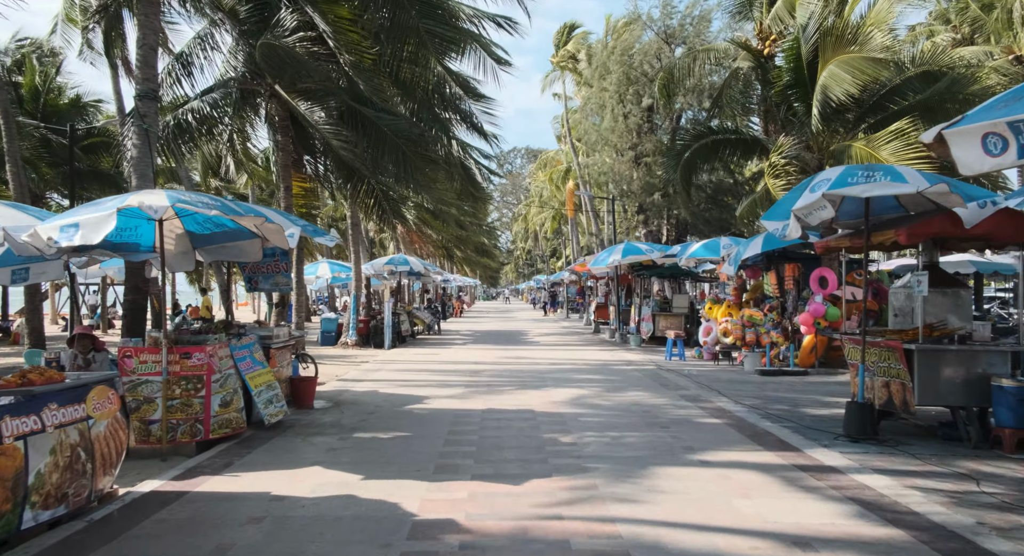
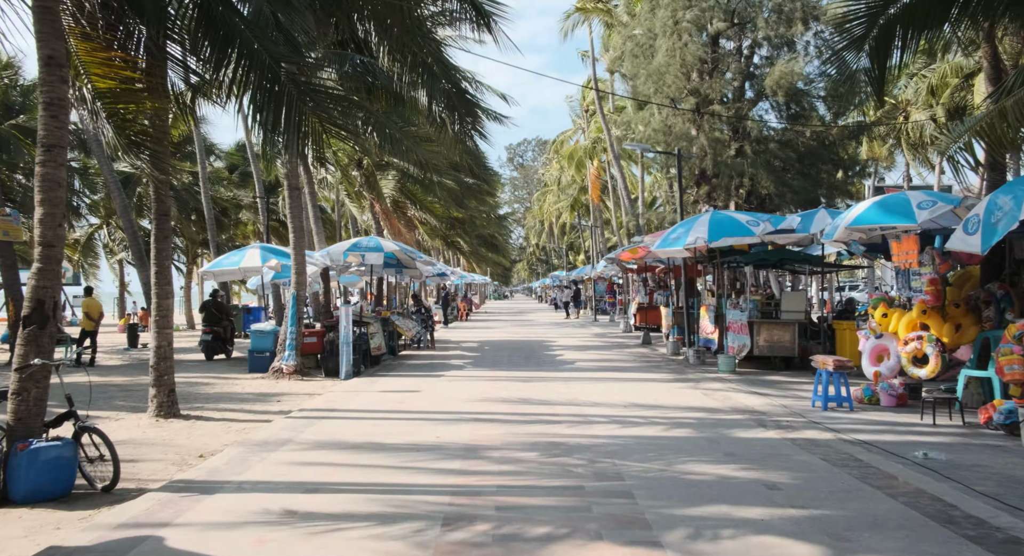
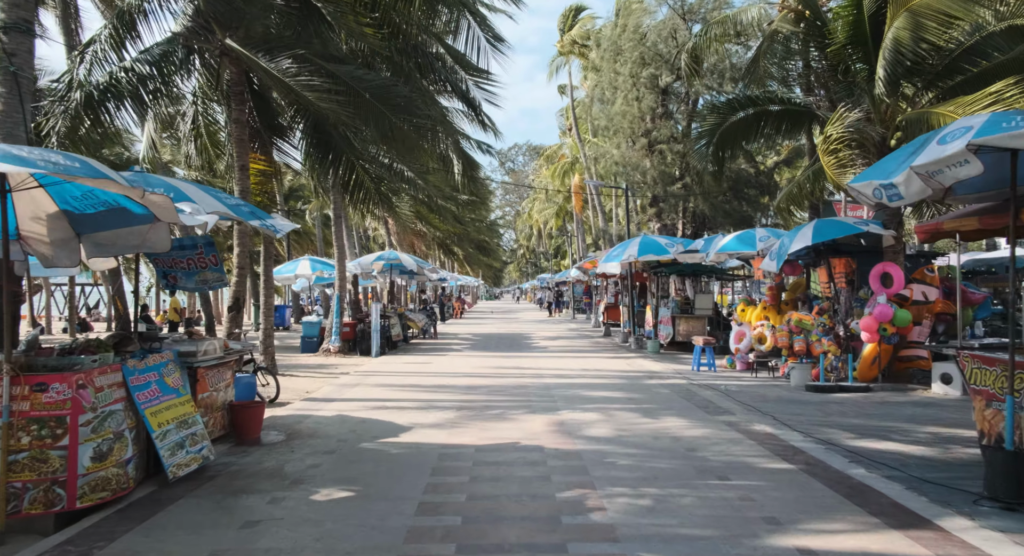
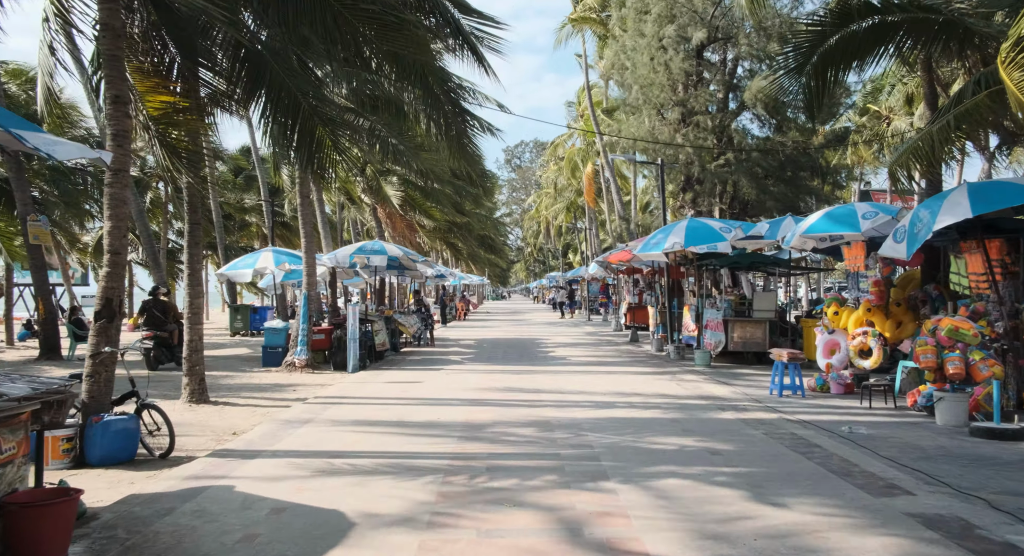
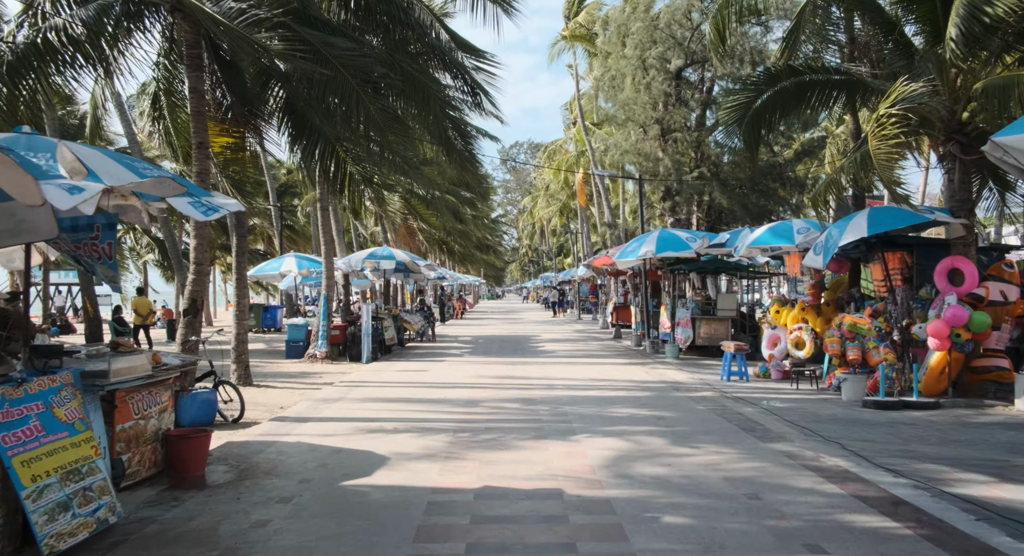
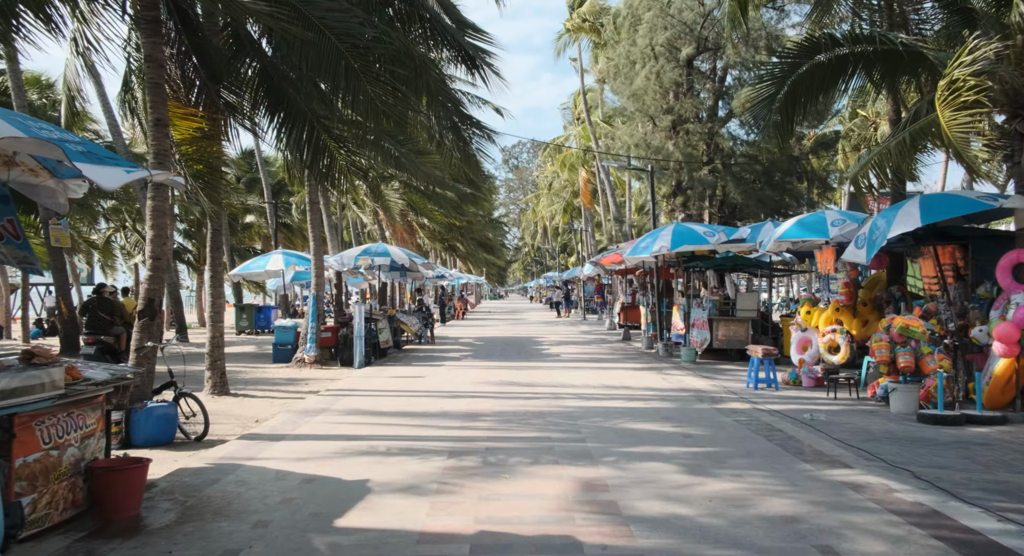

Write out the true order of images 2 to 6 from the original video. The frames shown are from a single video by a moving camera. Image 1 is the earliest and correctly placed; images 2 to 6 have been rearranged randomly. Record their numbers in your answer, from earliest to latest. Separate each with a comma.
3, 5, 6, 4, 2
